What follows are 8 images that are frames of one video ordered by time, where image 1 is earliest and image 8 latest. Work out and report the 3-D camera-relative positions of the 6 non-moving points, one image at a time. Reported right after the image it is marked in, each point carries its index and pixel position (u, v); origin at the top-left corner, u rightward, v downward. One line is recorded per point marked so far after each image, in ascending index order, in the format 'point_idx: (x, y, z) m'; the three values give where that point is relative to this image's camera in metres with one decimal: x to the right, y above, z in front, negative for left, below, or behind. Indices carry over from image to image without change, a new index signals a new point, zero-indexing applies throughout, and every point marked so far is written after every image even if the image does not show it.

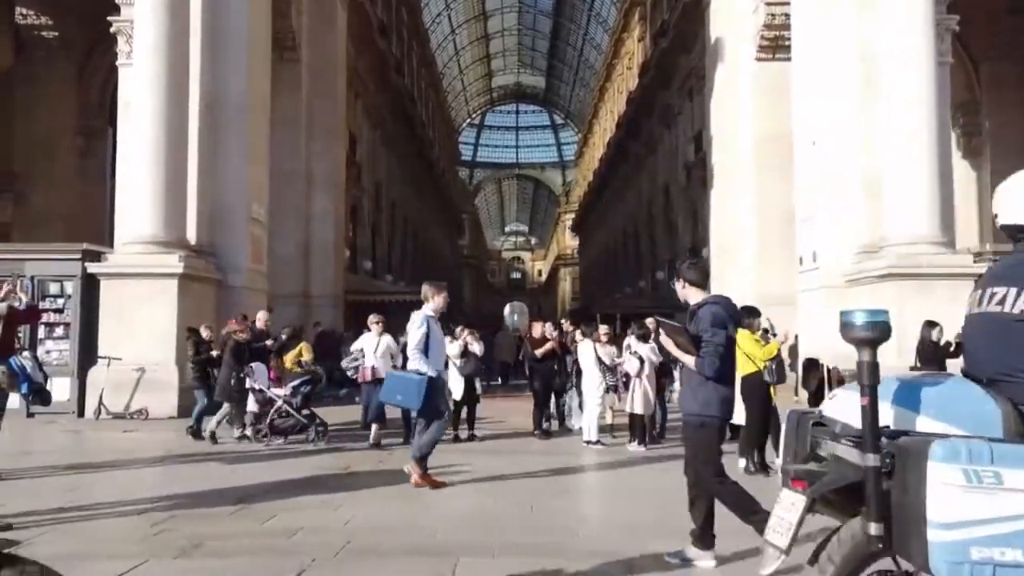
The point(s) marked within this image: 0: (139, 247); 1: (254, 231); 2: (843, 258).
0: (-7.4, +0.8, +14.7) m
1: (-6.0, +1.3, +17.2) m
2: (+7.2, +0.7, +16.1) m
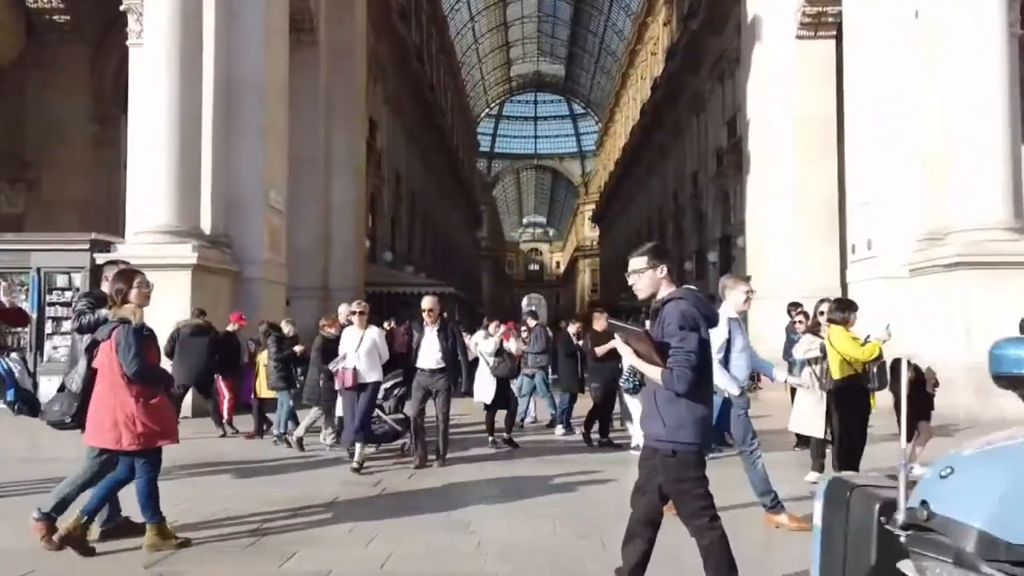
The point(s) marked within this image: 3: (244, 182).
0: (-6.8, +1.0, +13.9) m
1: (-5.3, +1.5, +16.3) m
2: (+7.9, +0.9, +14.9) m
3: (-5.7, +2.3, +15.8) m
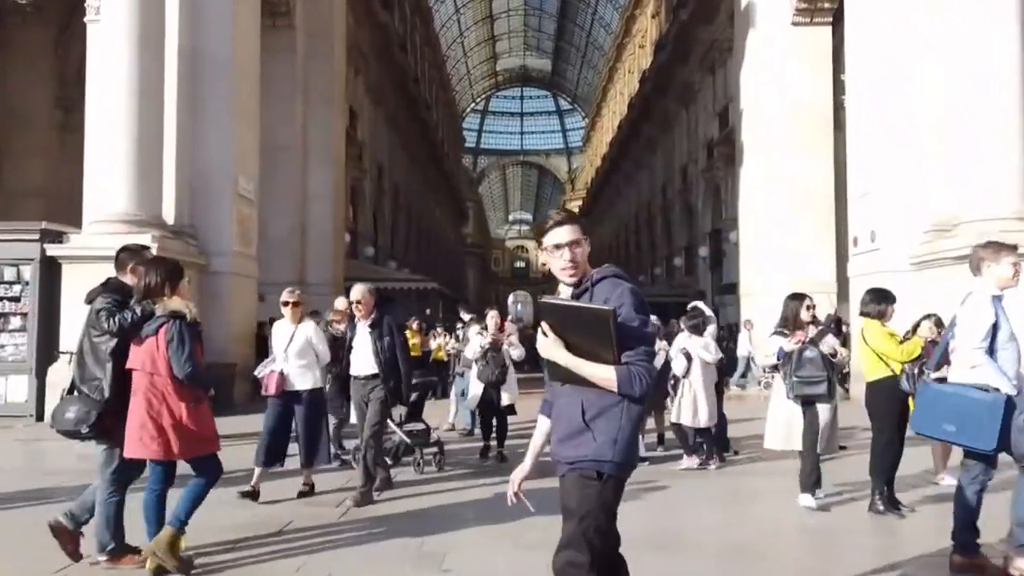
0: (-7.0, +1.1, +12.9) m
1: (-5.6, +1.6, +15.4) m
2: (+7.6, +1.0, +14.2) m
3: (-6.0, +2.4, +14.8) m
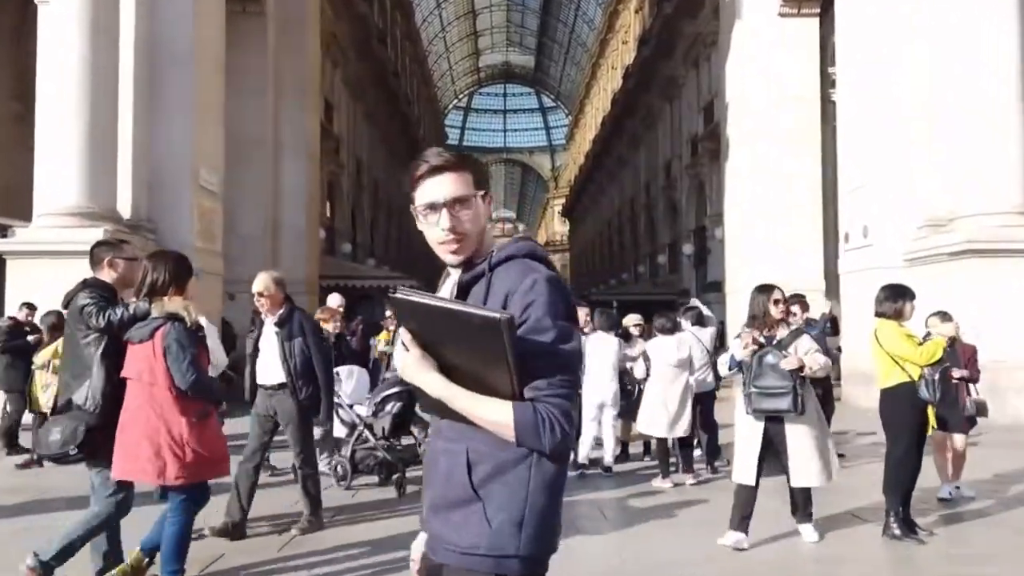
0: (-7.4, +1.1, +12.0) m
1: (-6.0, +1.7, +14.5) m
2: (+7.2, +1.0, +13.7) m
3: (-6.4, +2.4, +14.0) m
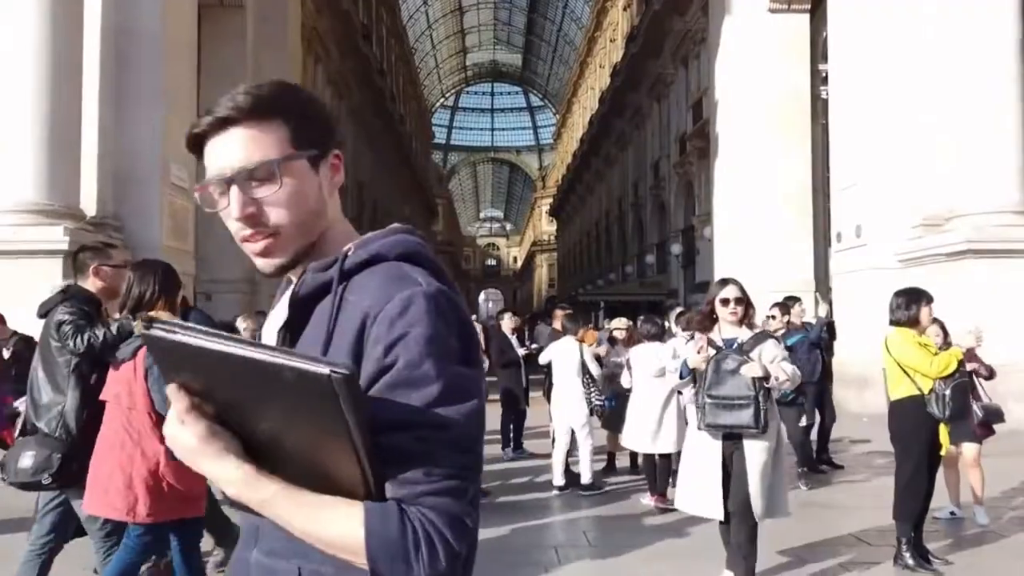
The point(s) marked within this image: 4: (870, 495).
0: (-7.7, +1.1, +11.4) m
1: (-6.3, +1.6, +14.0) m
2: (+6.9, +1.0, +13.3) m
3: (-6.7, +2.4, +13.4) m
4: (+3.5, -2.0, +7.3) m
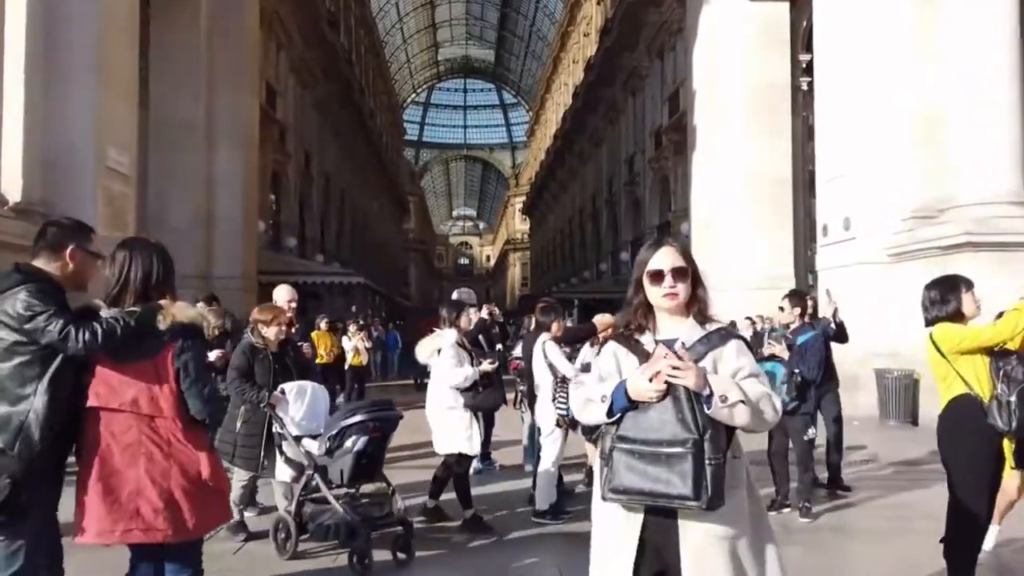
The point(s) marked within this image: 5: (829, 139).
0: (-8.1, +1.2, +10.2) m
1: (-6.9, +1.7, +12.8) m
2: (+6.4, +1.1, +12.6) m
3: (-7.2, +2.5, +12.2) m
4: (+3.2, -2.0, +6.5) m
5: (+6.1, +2.9, +14.2) m
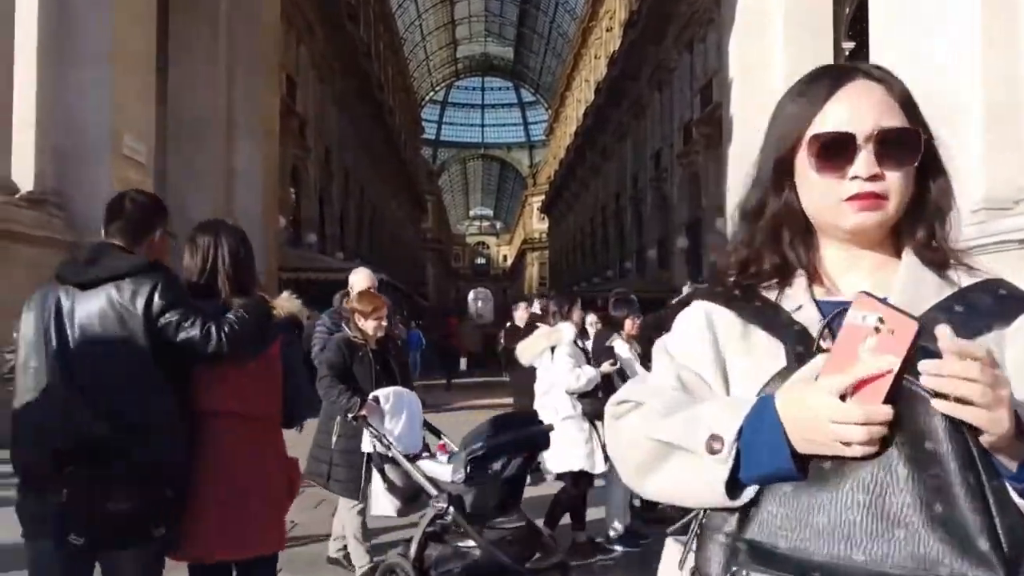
0: (-7.6, +1.3, +9.6) m
1: (-6.3, +1.8, +12.2) m
2: (+7.0, +1.1, +11.7) m
3: (-6.6, +2.6, +11.6) m
4: (+3.7, -1.9, +5.6) m
5: (+6.7, +2.9, +13.3) m
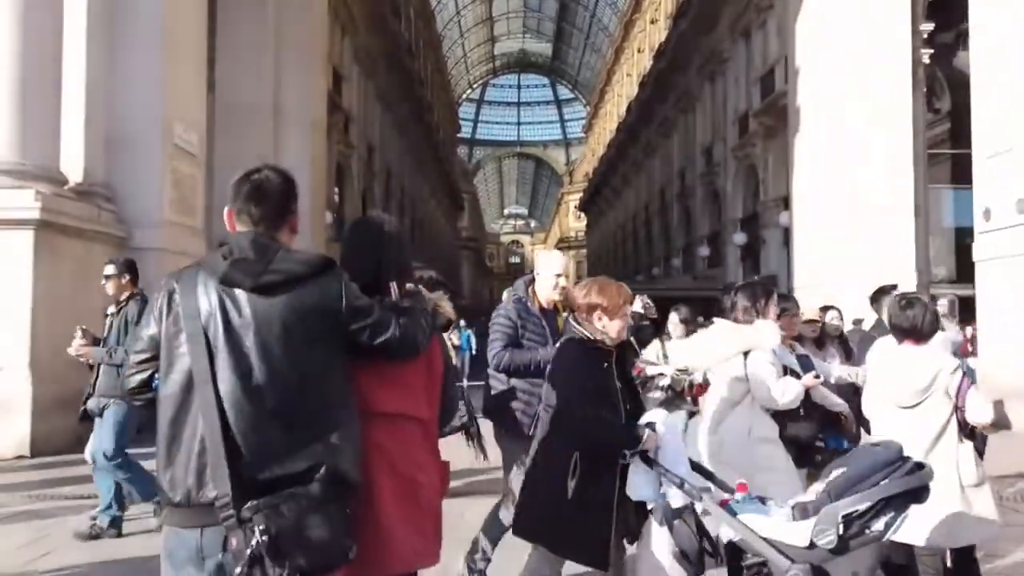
0: (-6.6, +1.3, +9.1) m
1: (-5.2, +1.9, +11.6) m
2: (+8.0, +1.2, +10.6) m
3: (-5.6, +2.6, +11.1) m
4: (+4.4, -1.9, +4.7) m
5: (+7.8, +2.9, +12.2) m
